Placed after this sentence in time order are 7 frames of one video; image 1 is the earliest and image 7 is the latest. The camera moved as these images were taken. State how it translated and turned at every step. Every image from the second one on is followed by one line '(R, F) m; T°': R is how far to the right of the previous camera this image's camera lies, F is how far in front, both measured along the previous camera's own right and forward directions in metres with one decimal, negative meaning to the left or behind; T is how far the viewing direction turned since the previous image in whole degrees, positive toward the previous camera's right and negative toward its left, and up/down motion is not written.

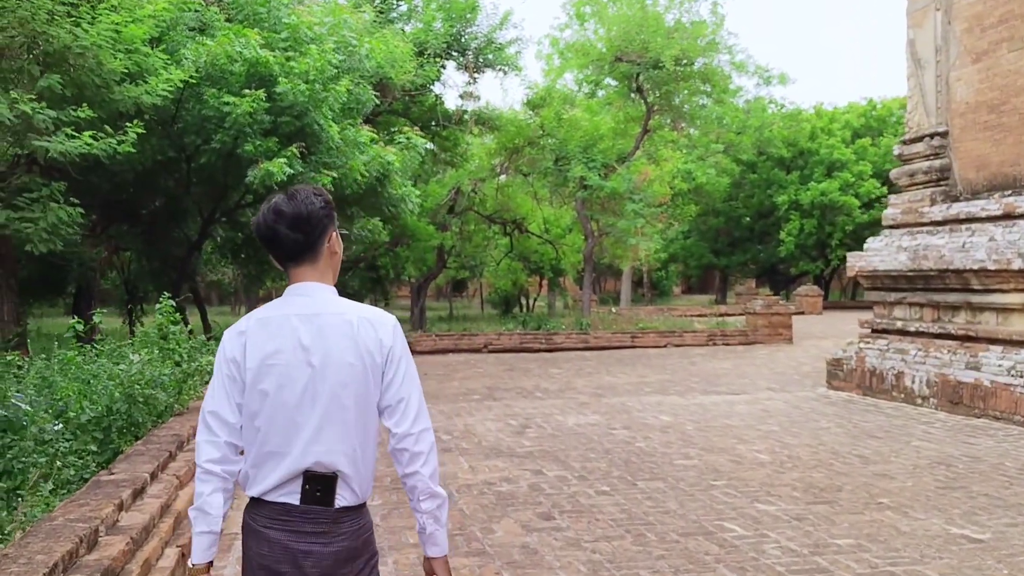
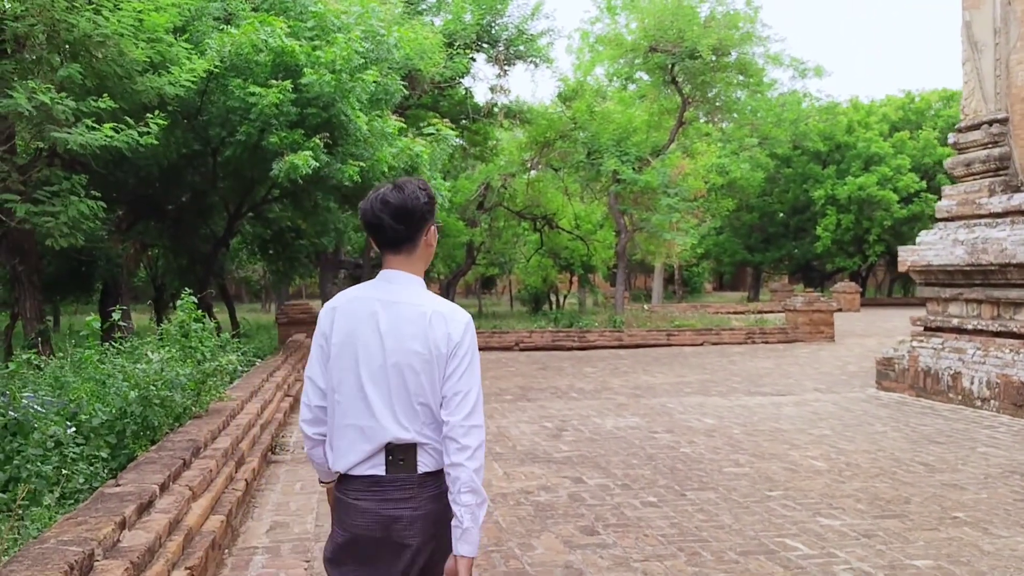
(0.0, +0.3) m; -2°
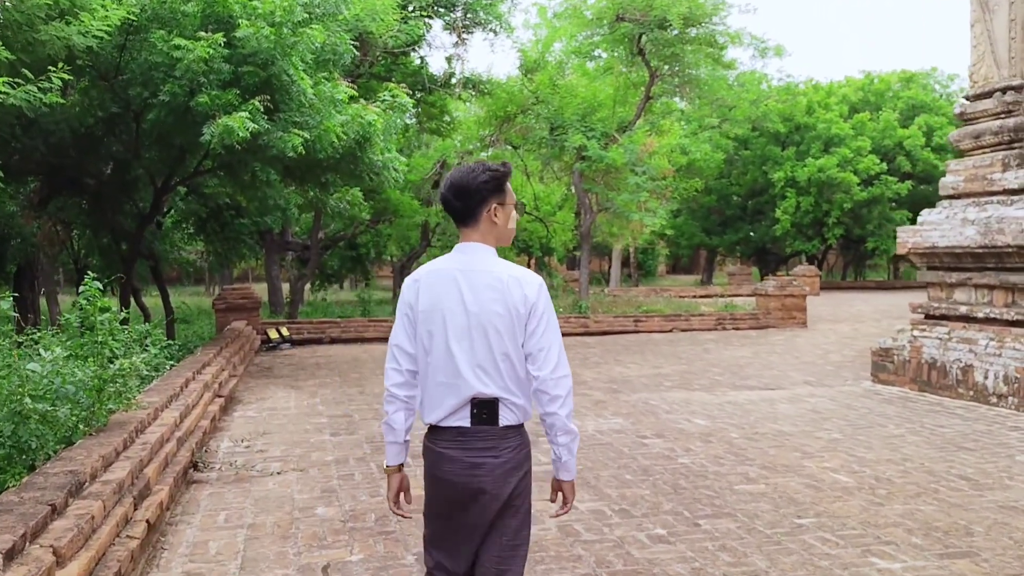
(-0.1, +0.9) m; +3°
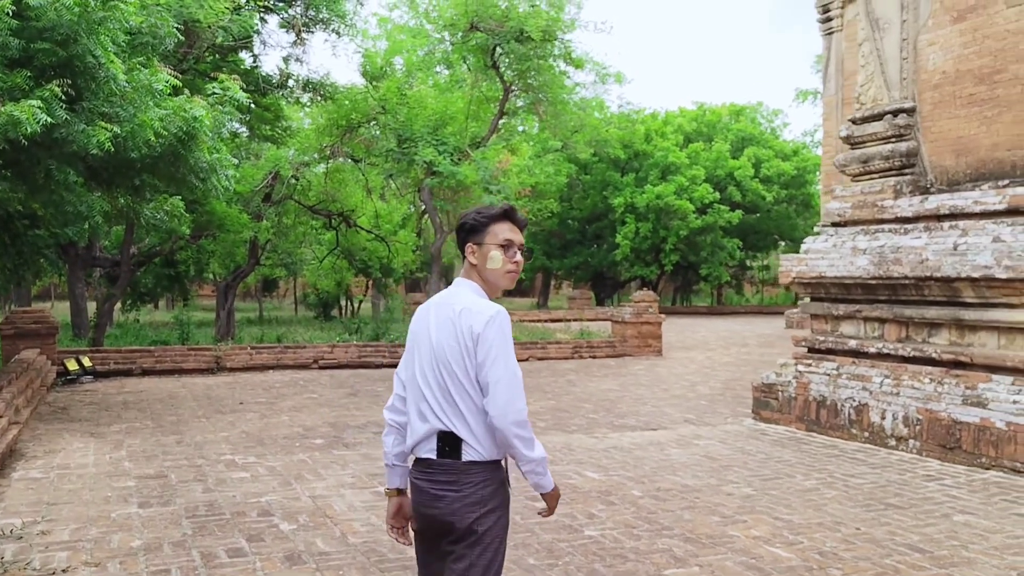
(-0.2, +1.0) m; +10°
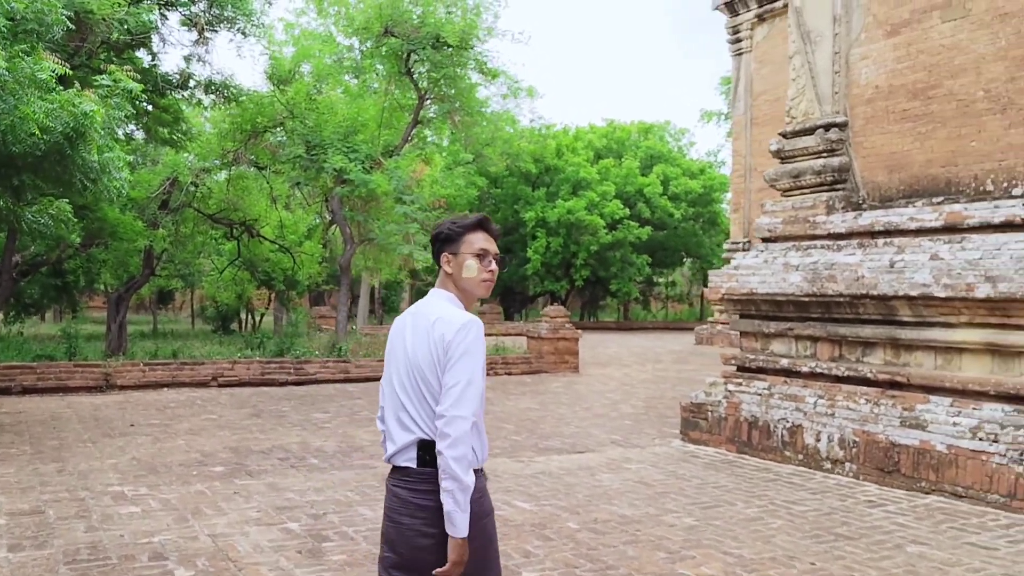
(-0.1, +0.4) m; +6°
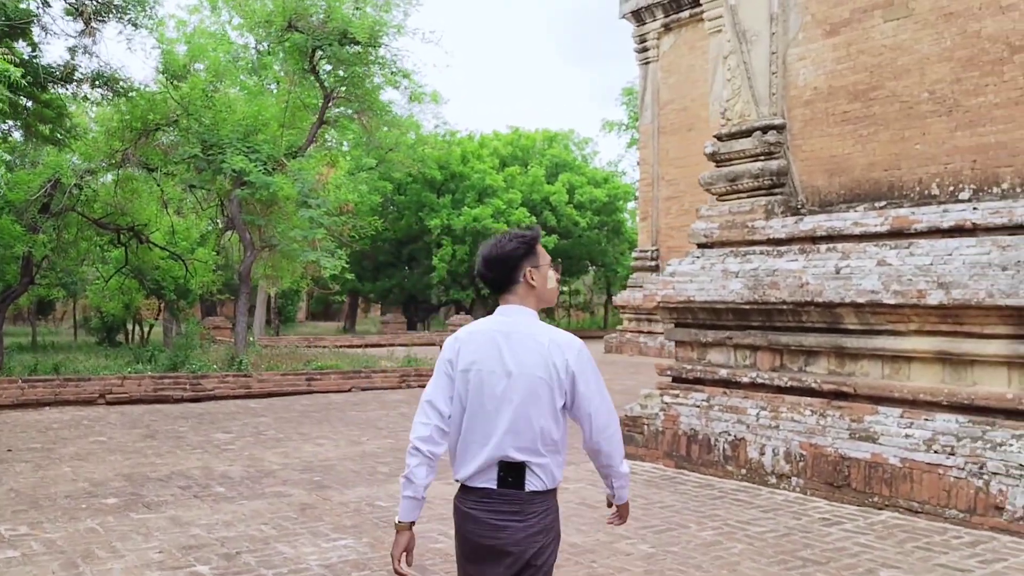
(-0.2, +0.5) m; +6°
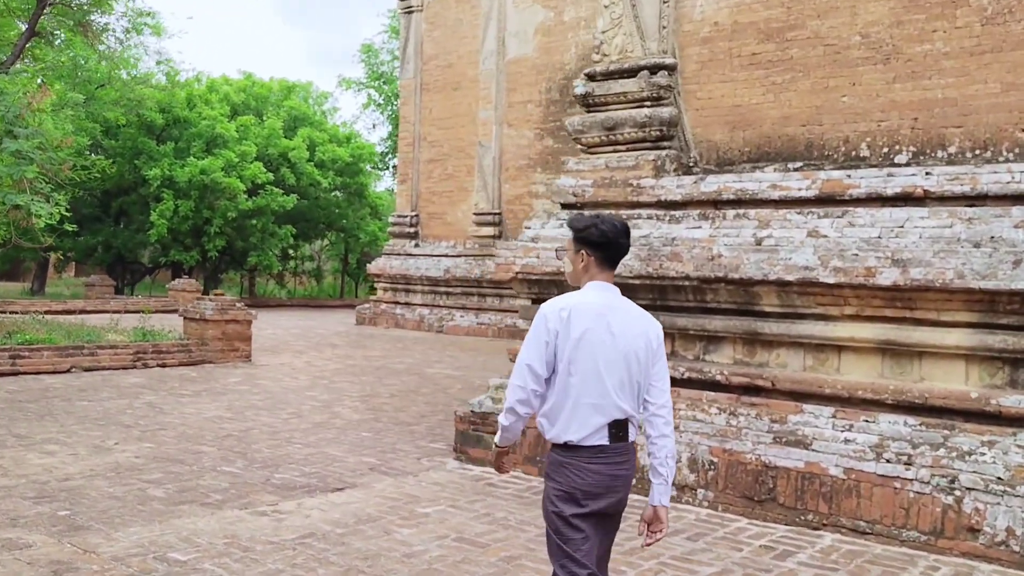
(-0.6, +1.5) m; +17°
